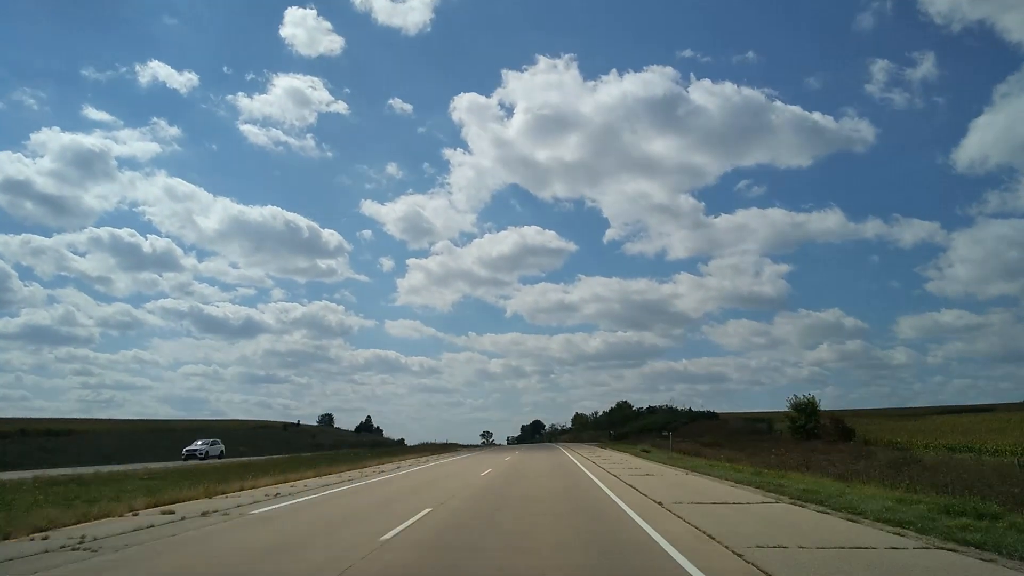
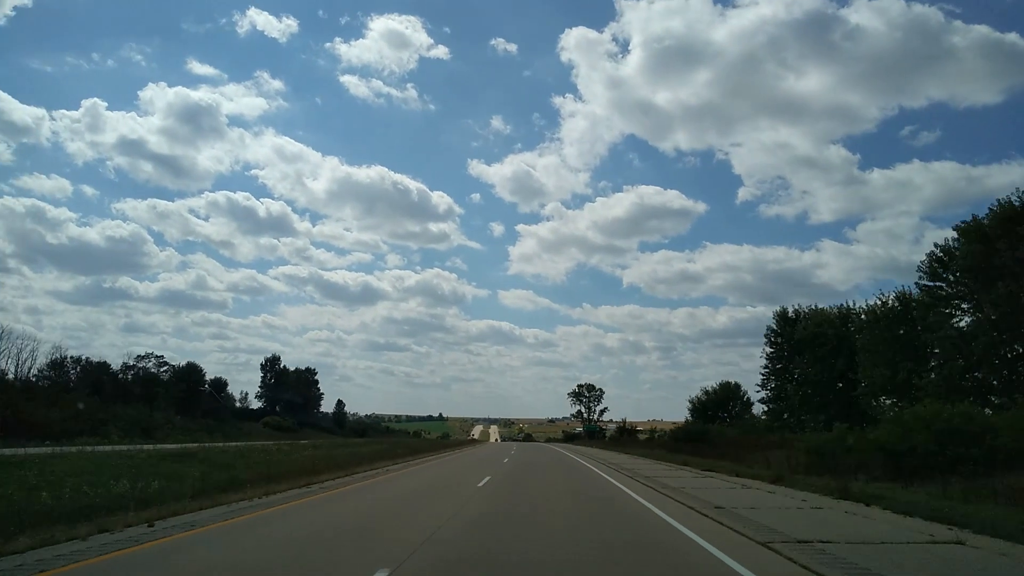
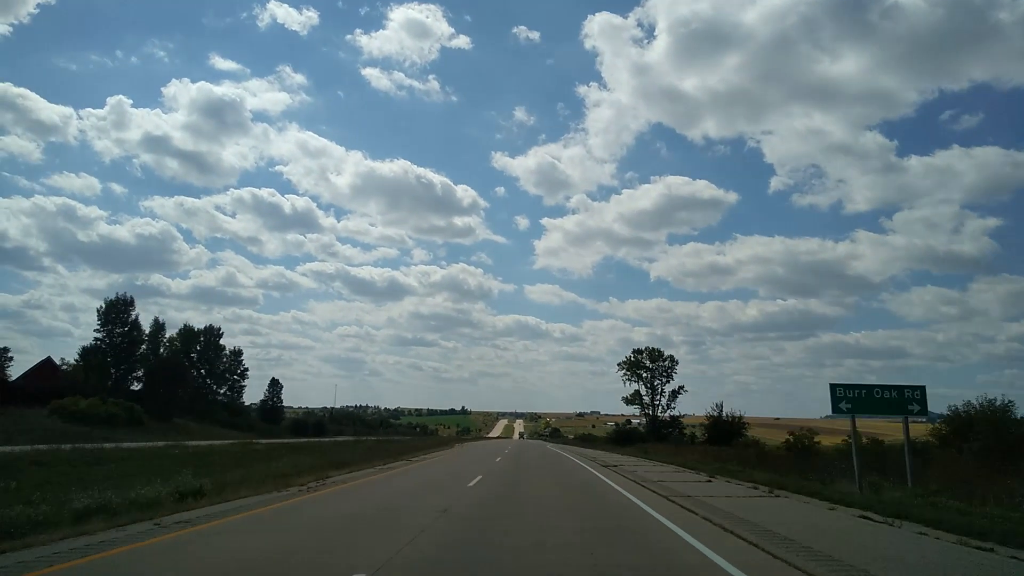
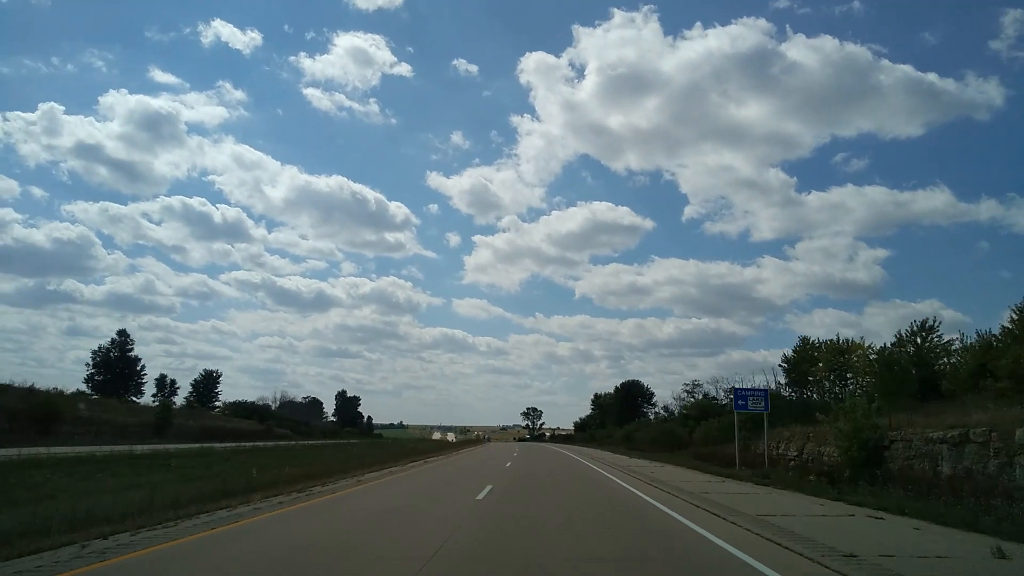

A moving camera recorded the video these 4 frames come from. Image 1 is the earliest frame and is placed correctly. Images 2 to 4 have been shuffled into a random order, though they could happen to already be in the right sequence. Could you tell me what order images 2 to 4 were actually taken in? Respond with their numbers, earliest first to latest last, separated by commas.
4, 2, 3
